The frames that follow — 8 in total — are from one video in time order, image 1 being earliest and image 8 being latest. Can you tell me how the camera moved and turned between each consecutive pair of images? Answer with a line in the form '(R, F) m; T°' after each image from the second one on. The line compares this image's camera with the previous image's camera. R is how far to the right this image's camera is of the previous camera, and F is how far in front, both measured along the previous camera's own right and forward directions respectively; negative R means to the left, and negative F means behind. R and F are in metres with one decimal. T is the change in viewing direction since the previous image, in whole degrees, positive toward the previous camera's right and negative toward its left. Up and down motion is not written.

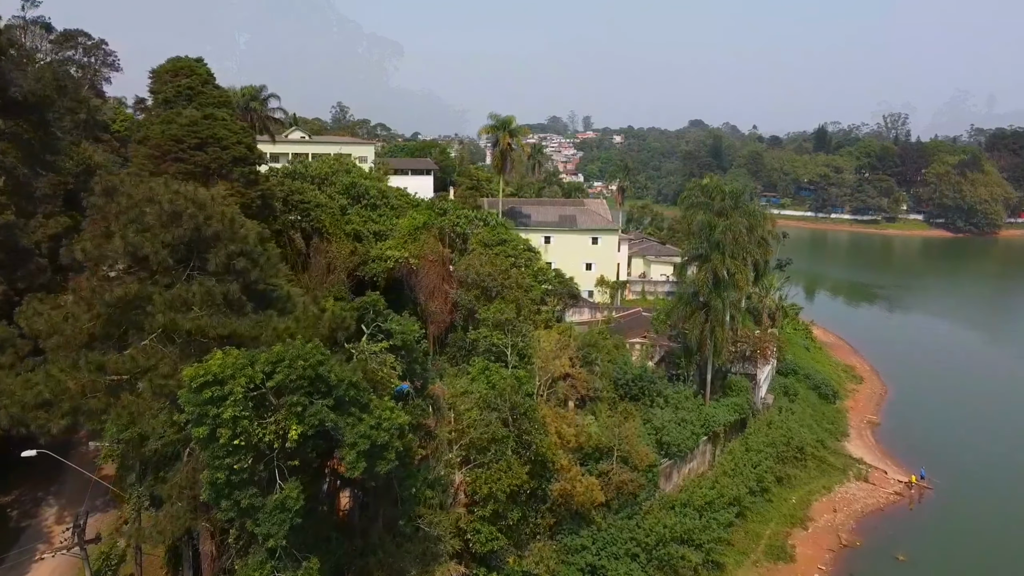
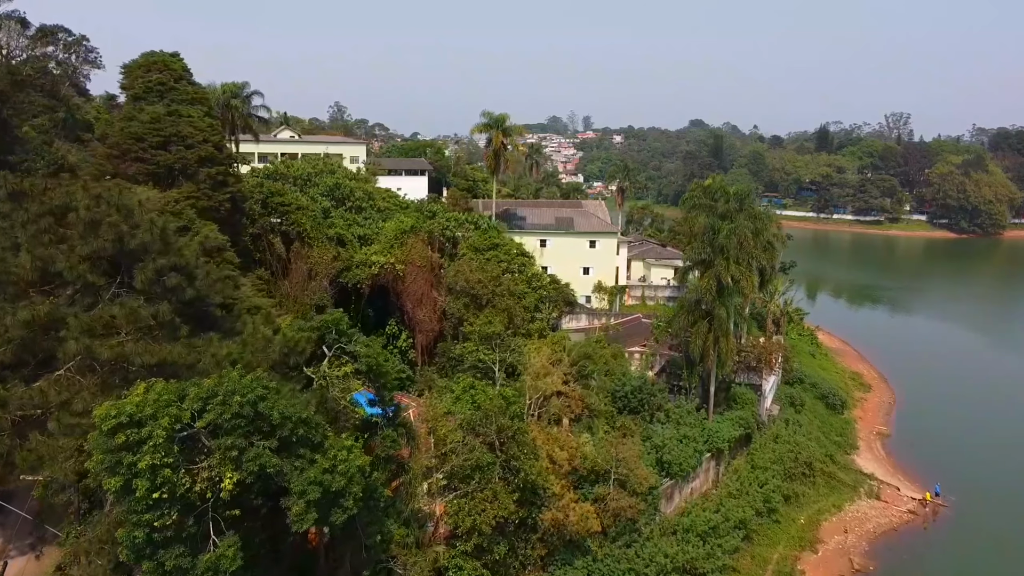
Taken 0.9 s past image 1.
(+0.2, +1.4) m; 0°
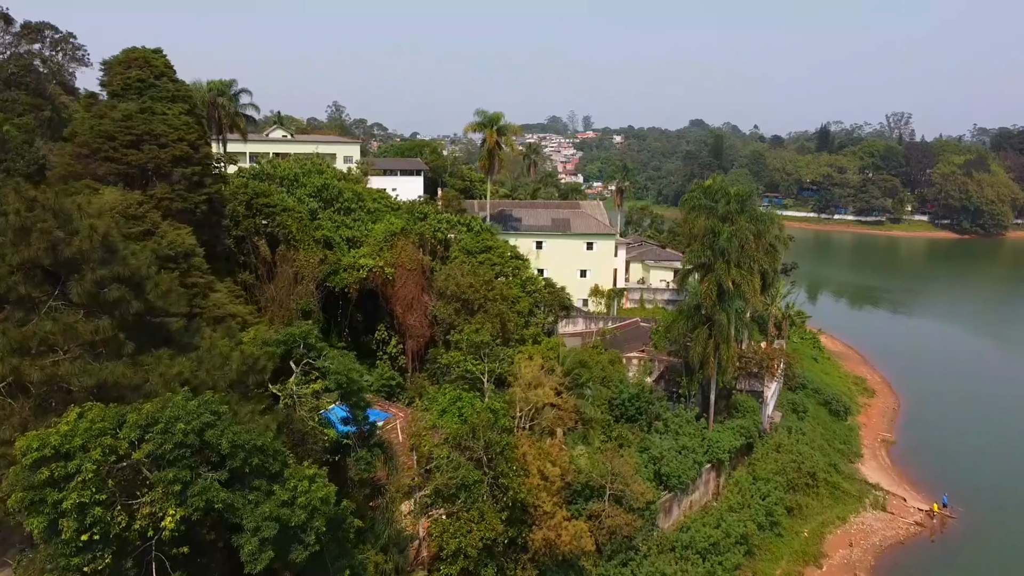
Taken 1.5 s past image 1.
(+0.2, +0.8) m; 0°
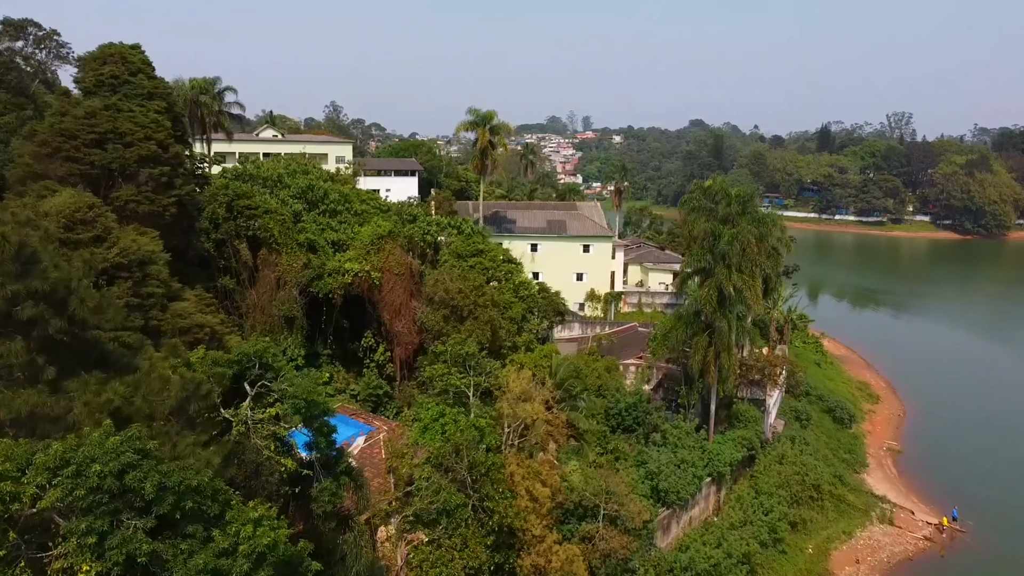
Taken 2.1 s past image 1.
(+0.2, +0.9) m; 0°
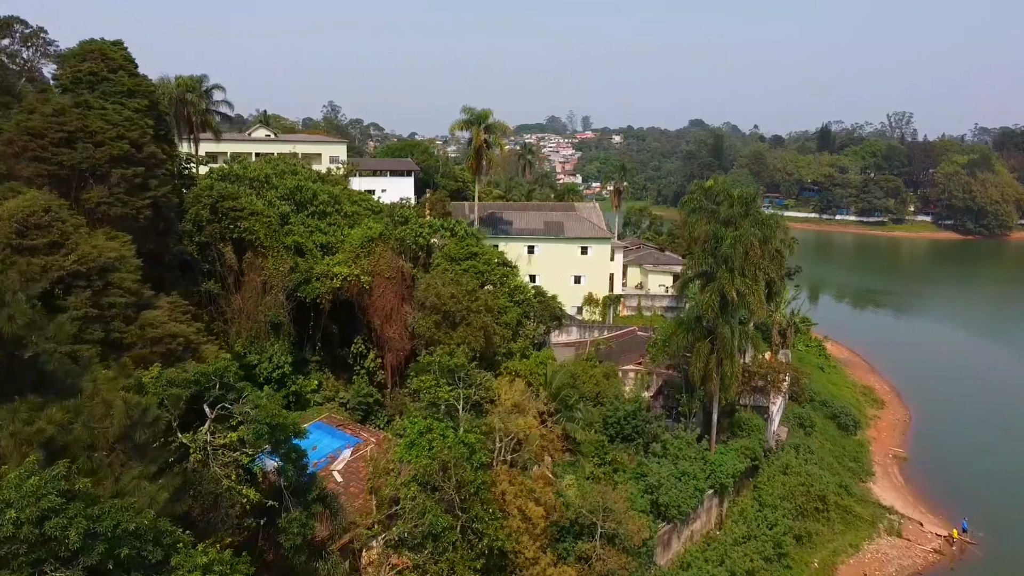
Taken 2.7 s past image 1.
(+0.1, +0.8) m; 0°
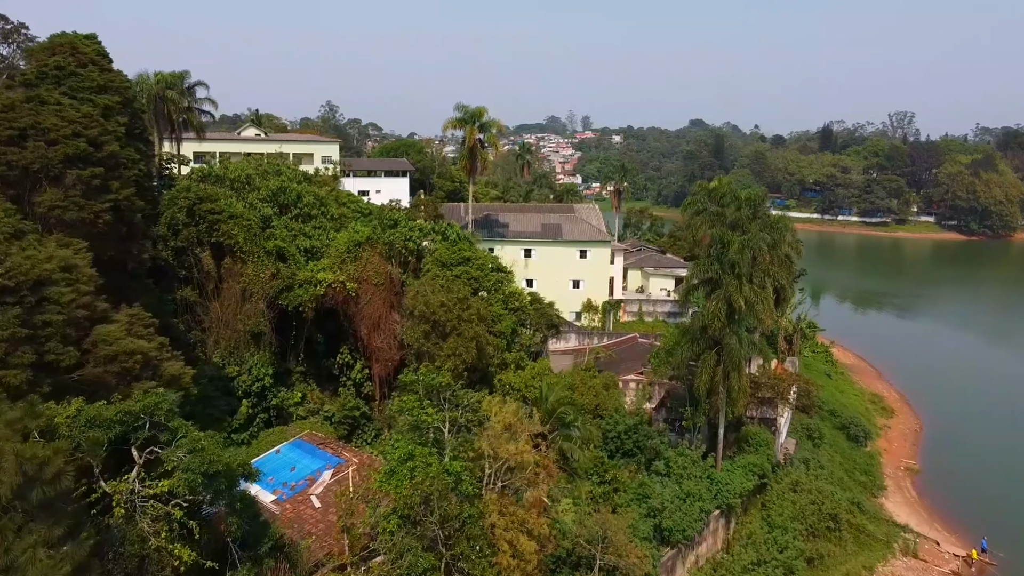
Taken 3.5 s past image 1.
(+0.1, +1.2) m; 0°
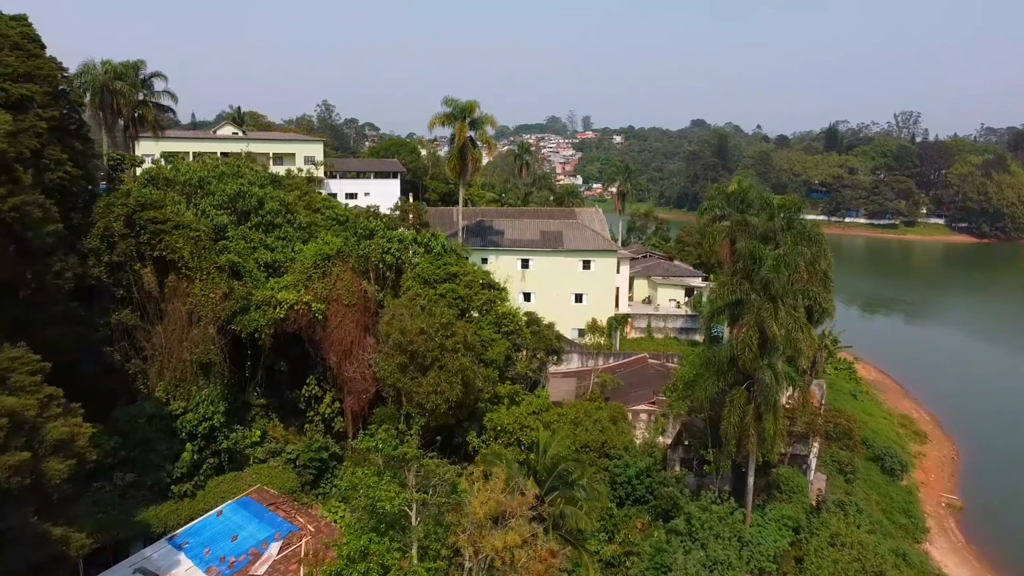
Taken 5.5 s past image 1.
(+0.2, +2.9) m; 0°
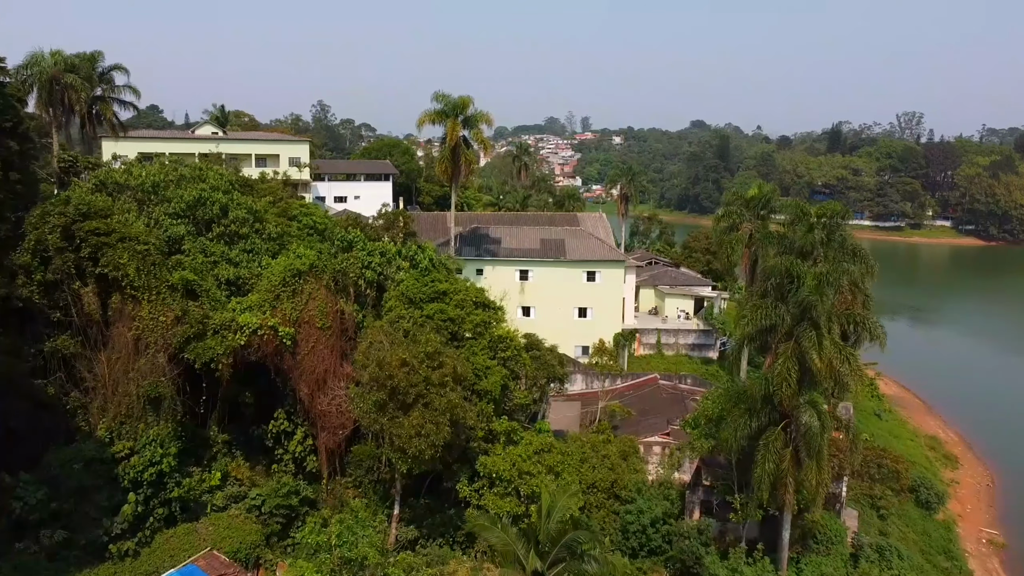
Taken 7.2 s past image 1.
(0.0, +2.3) m; 0°
